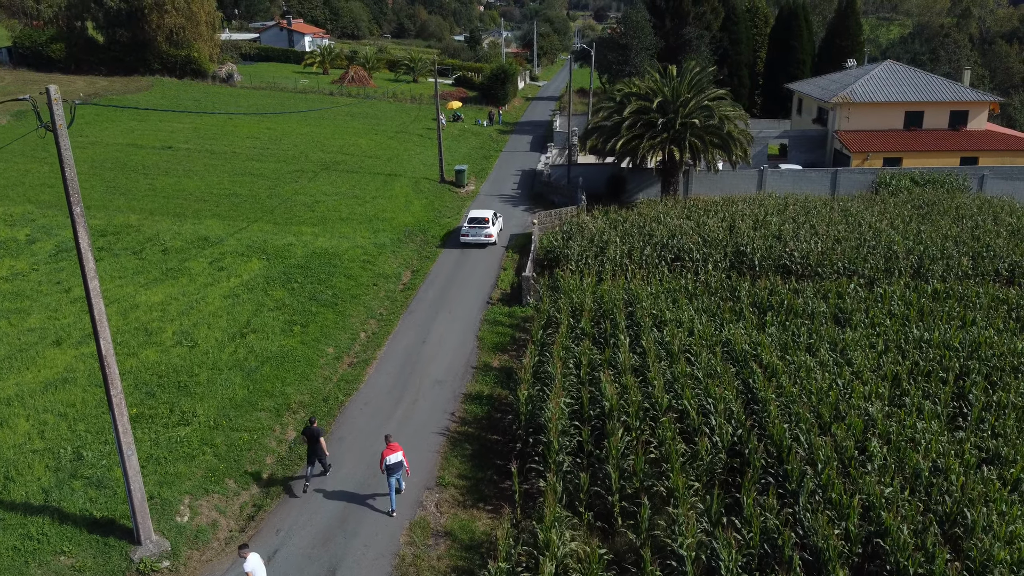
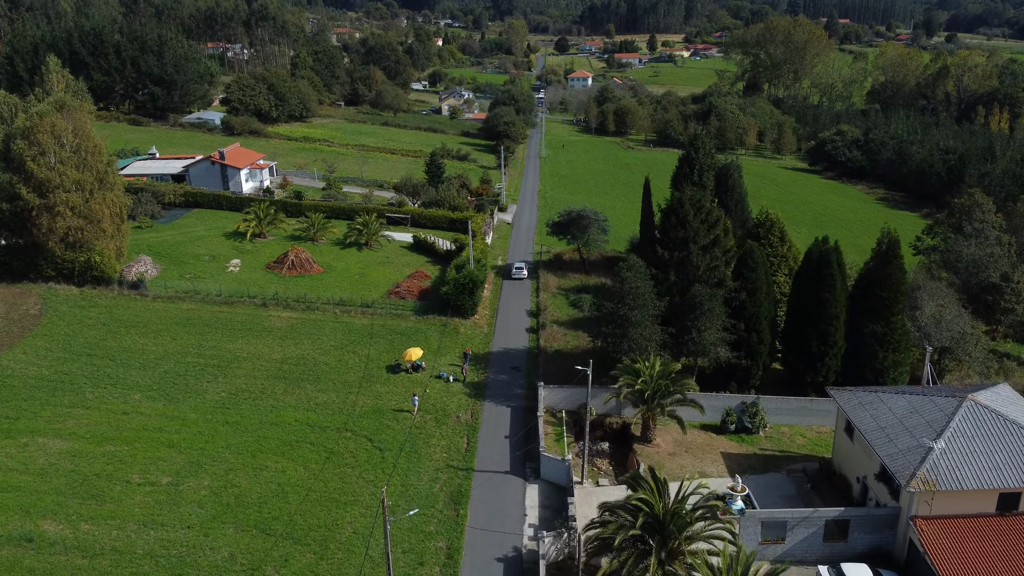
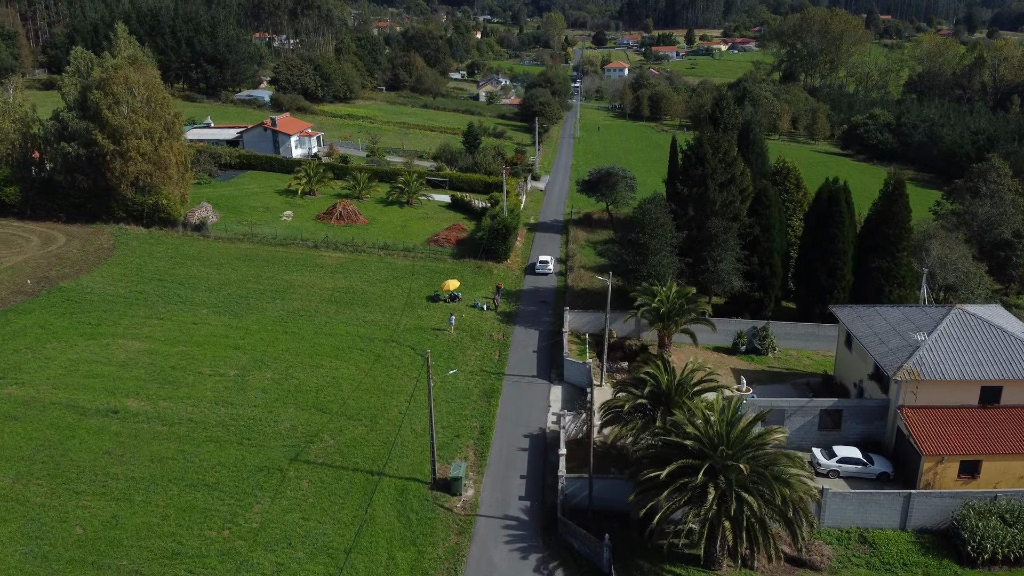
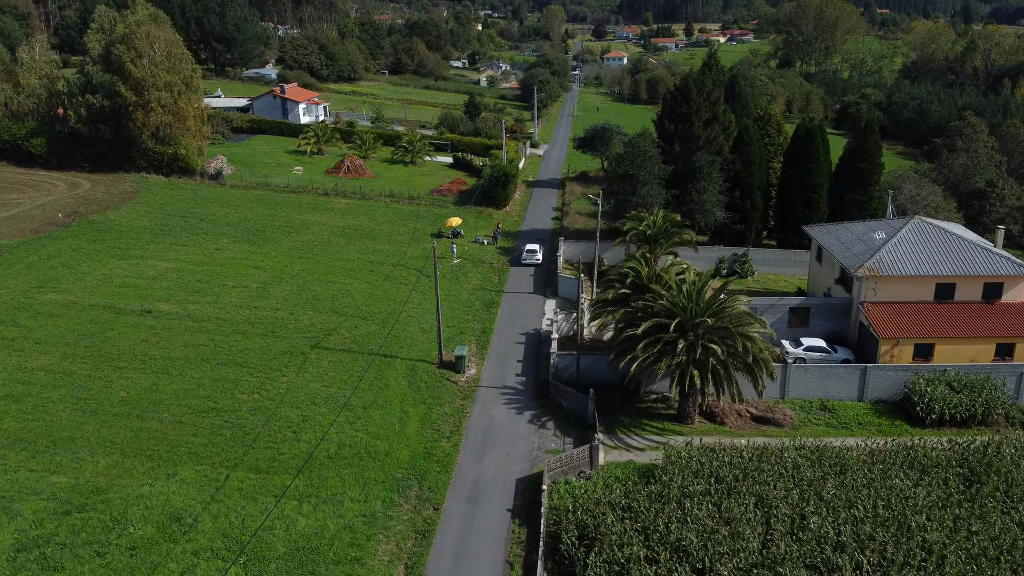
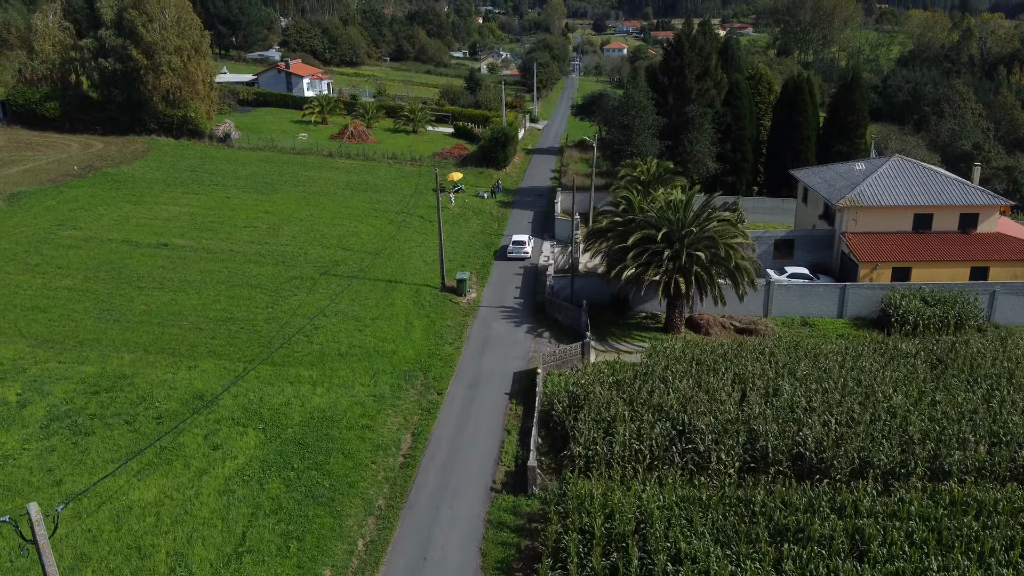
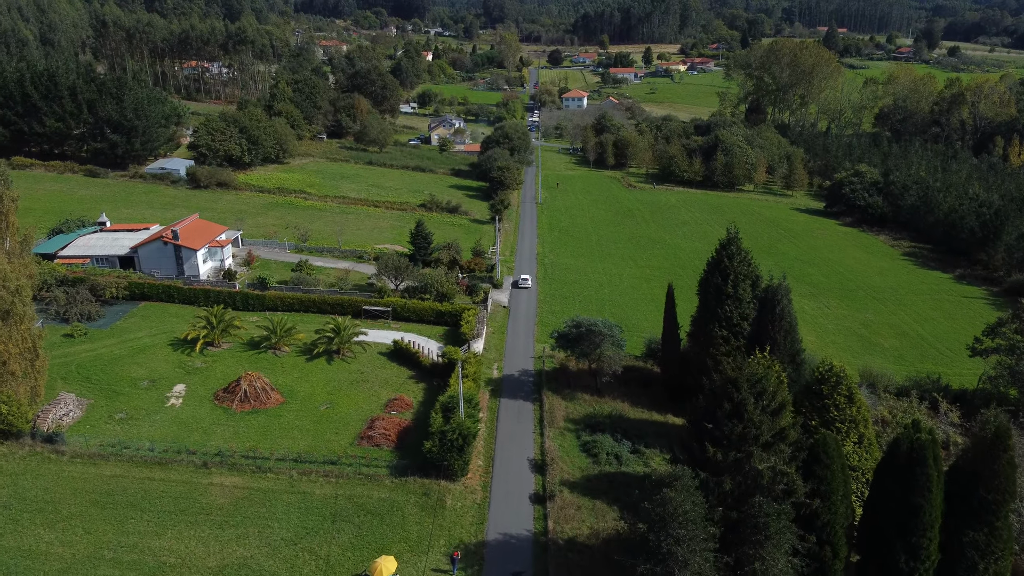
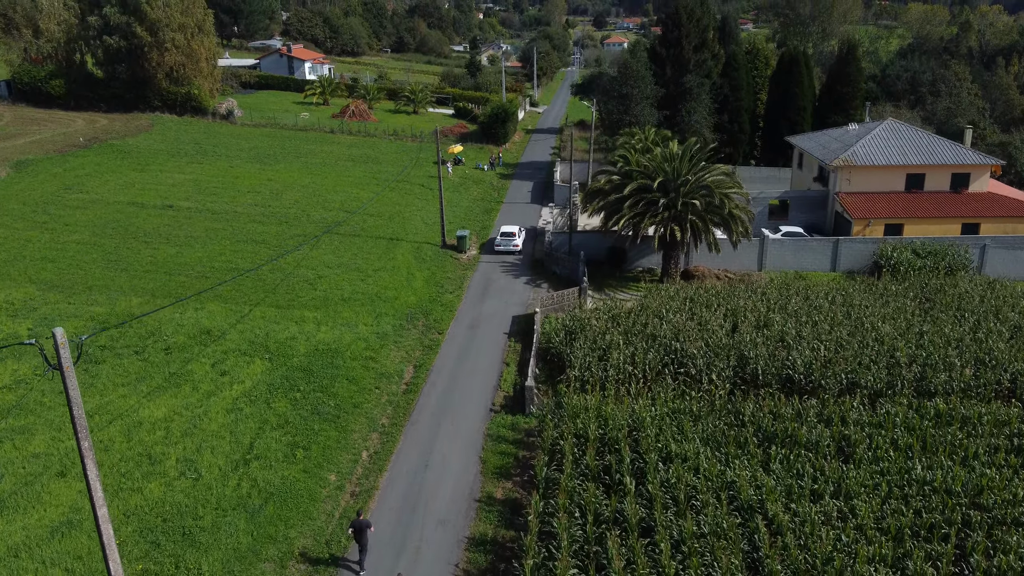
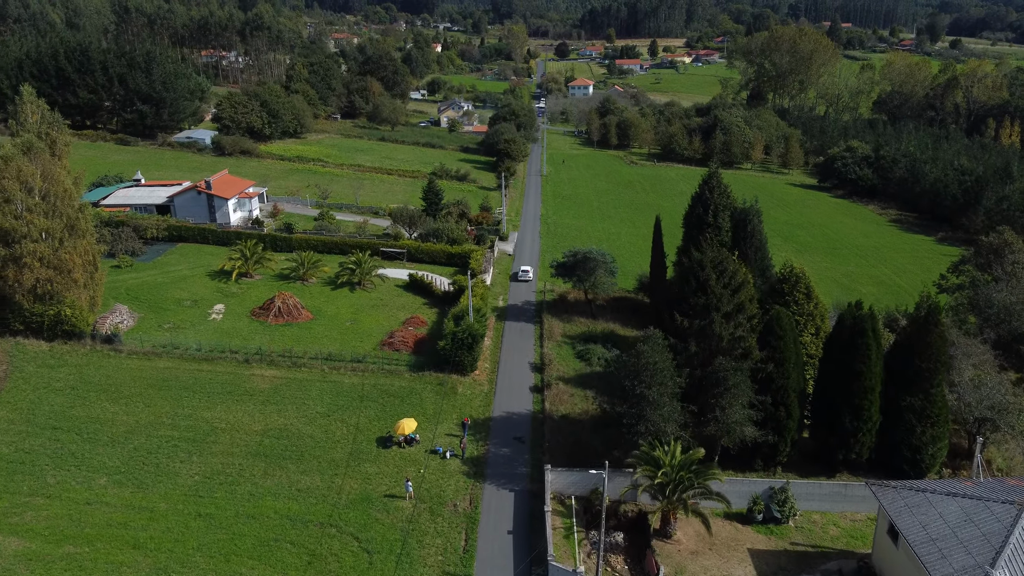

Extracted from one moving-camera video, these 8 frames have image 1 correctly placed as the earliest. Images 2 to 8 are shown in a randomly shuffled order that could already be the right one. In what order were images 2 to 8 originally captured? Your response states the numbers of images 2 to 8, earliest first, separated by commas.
7, 5, 4, 3, 2, 8, 6
